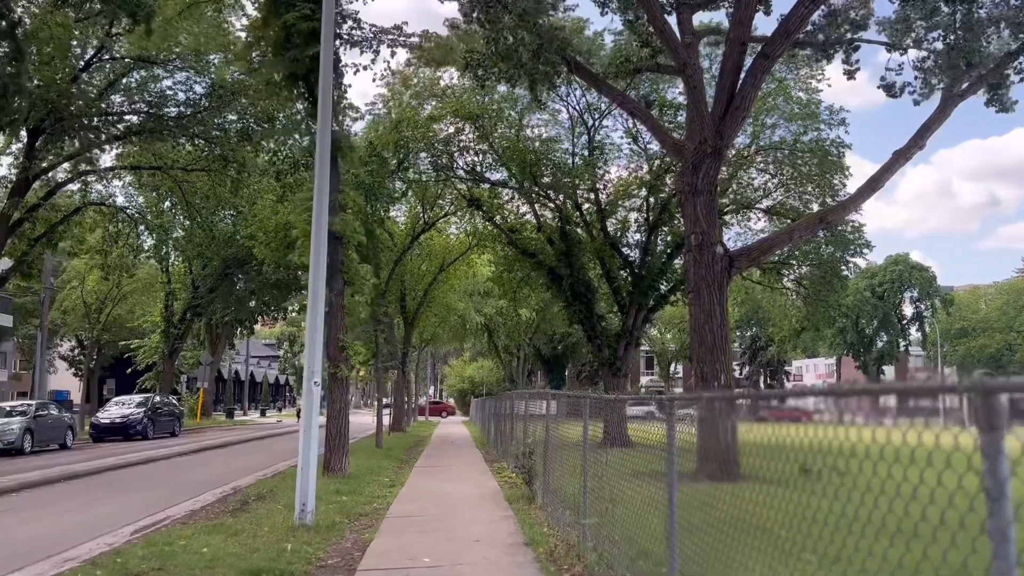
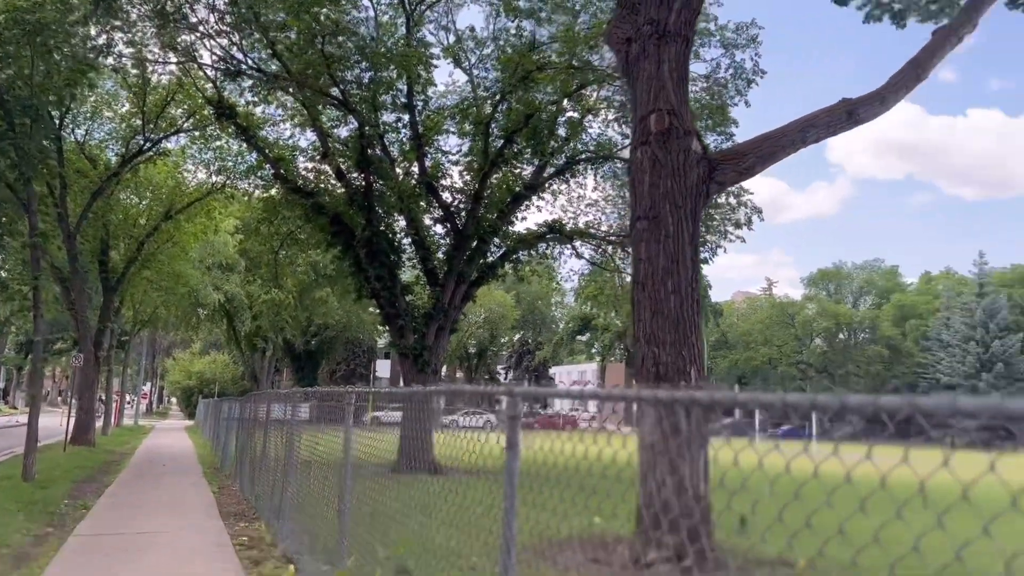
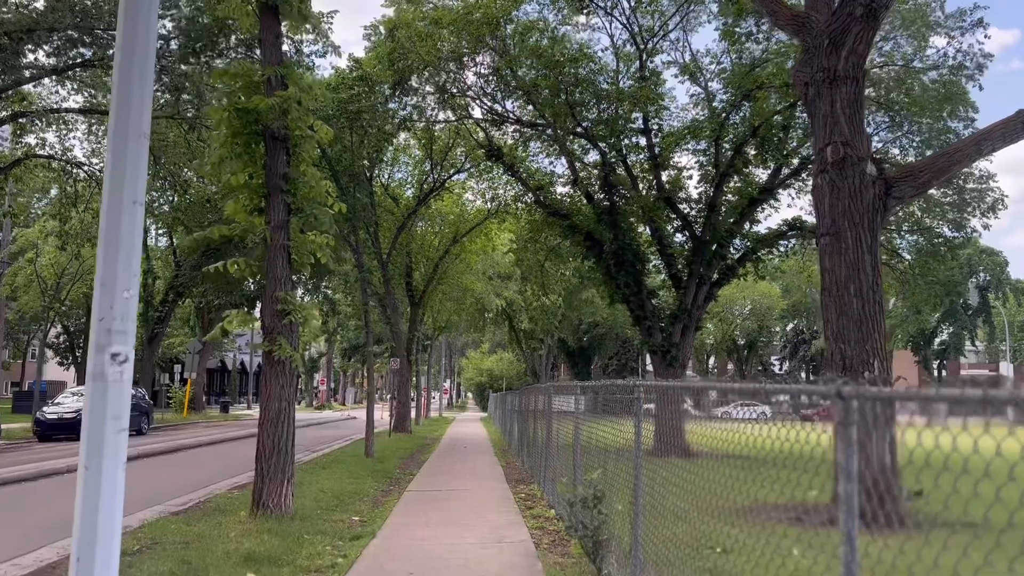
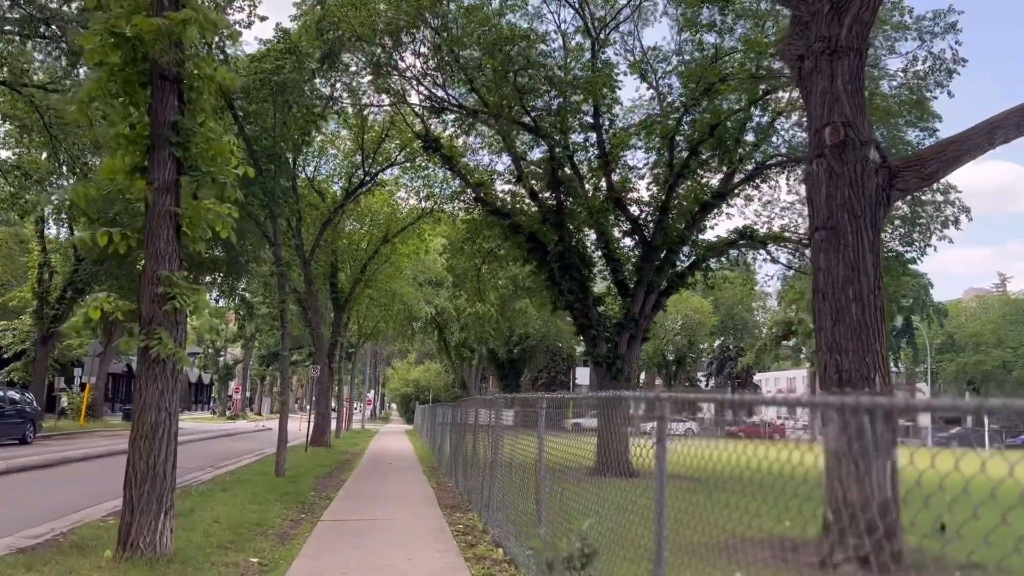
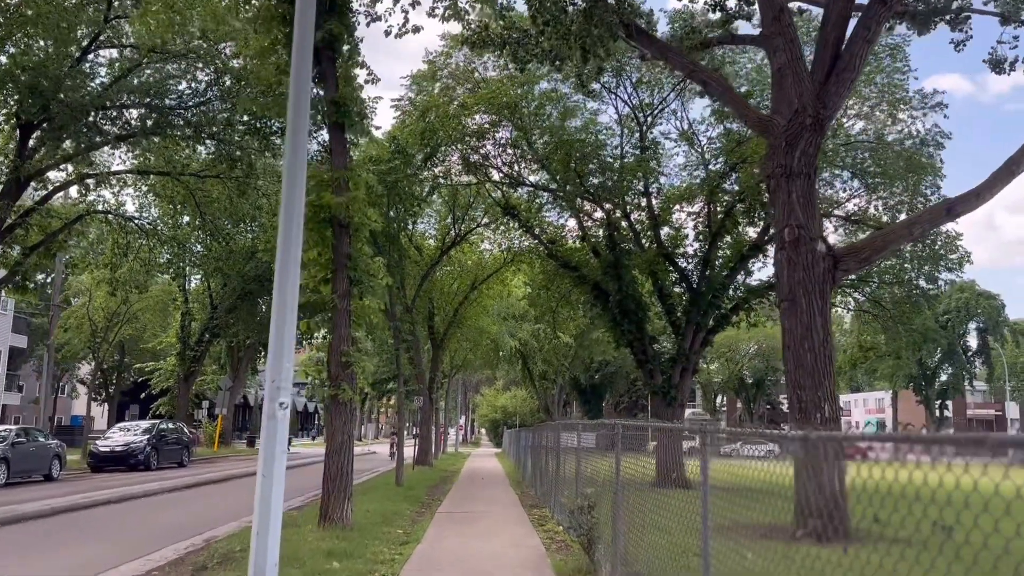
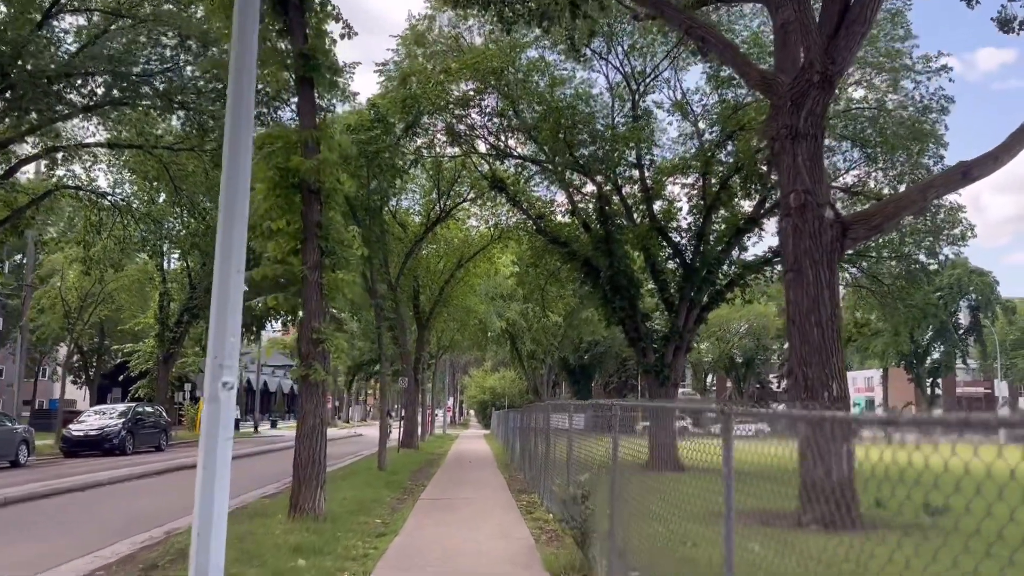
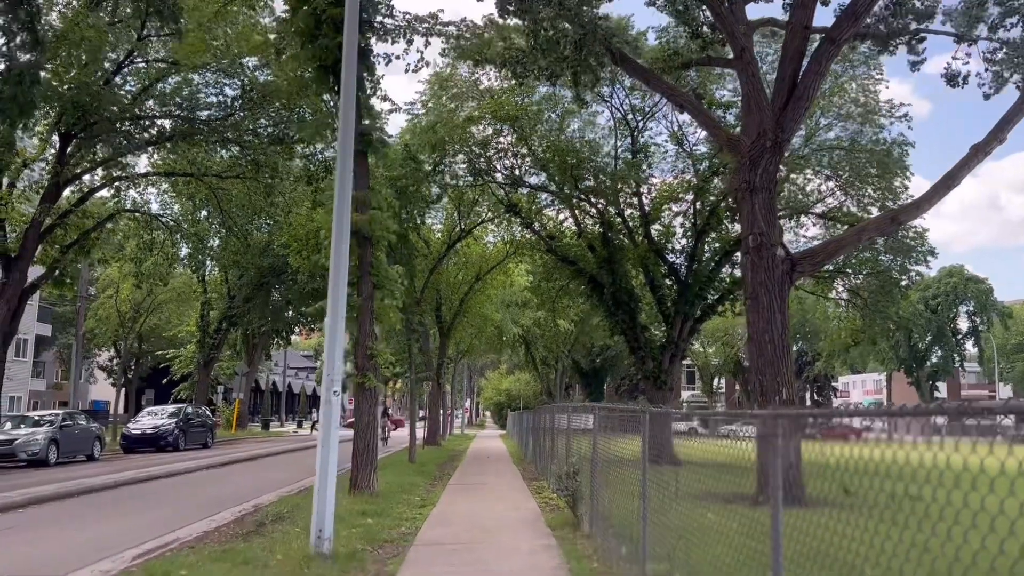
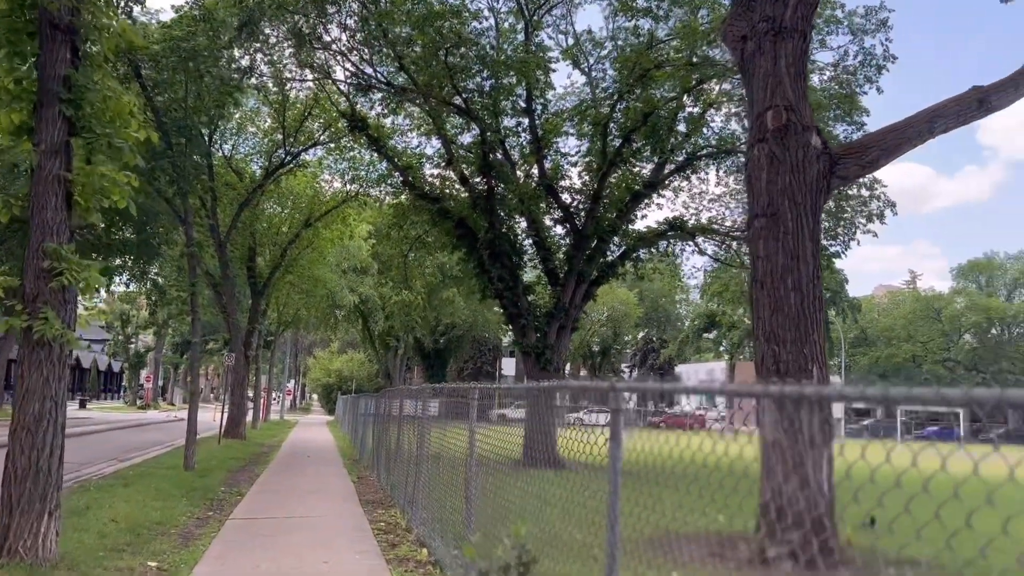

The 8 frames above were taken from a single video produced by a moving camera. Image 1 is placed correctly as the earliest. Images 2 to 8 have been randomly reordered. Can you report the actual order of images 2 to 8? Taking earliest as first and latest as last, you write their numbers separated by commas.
7, 5, 6, 3, 4, 8, 2
